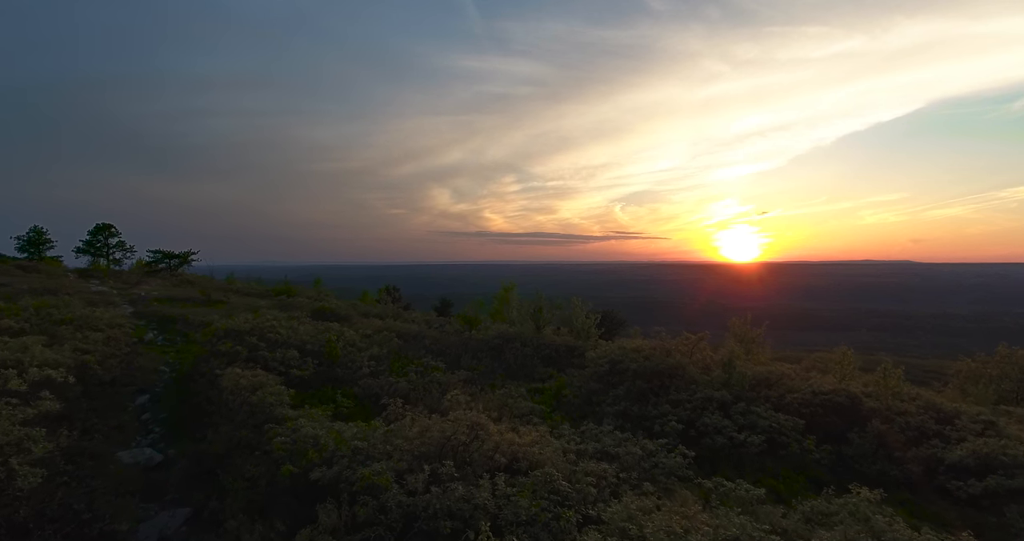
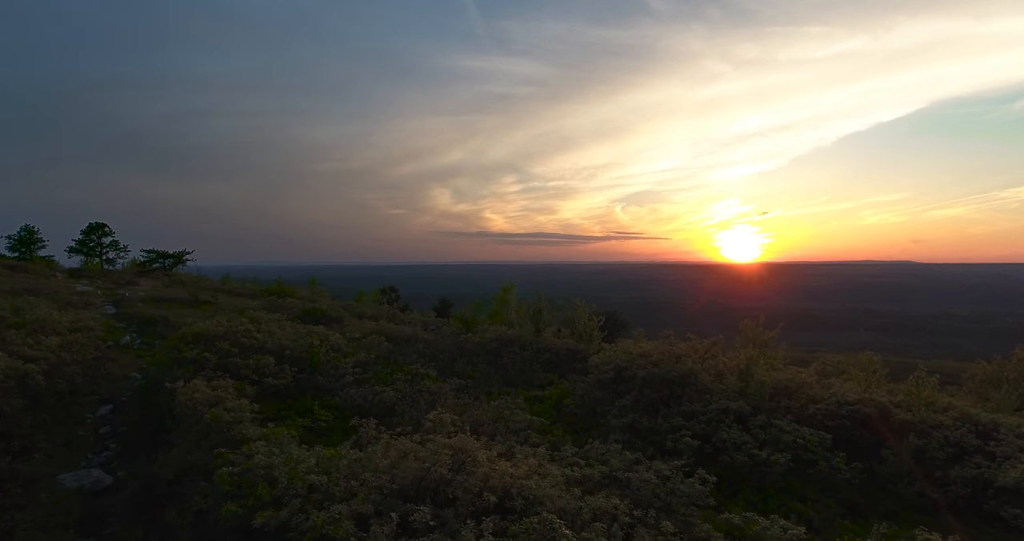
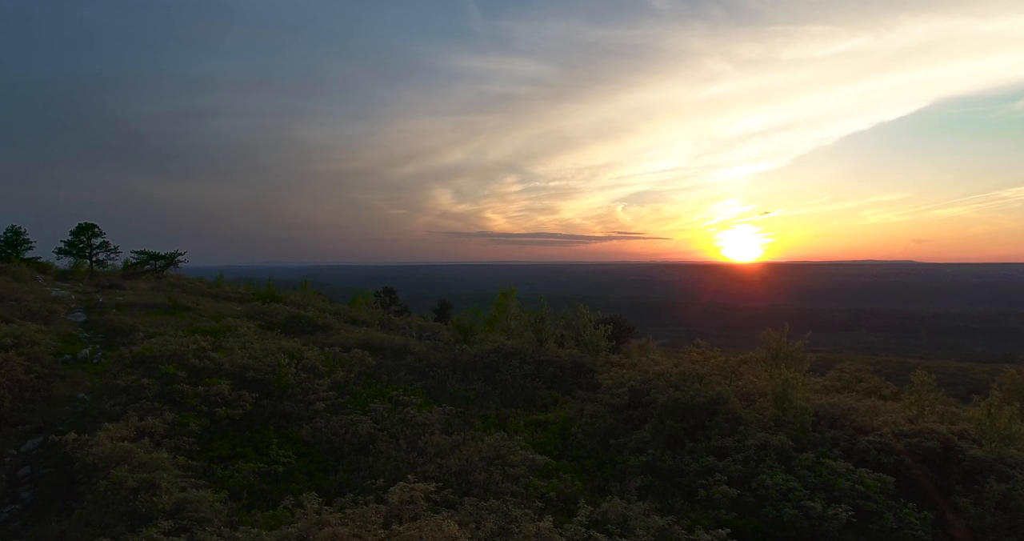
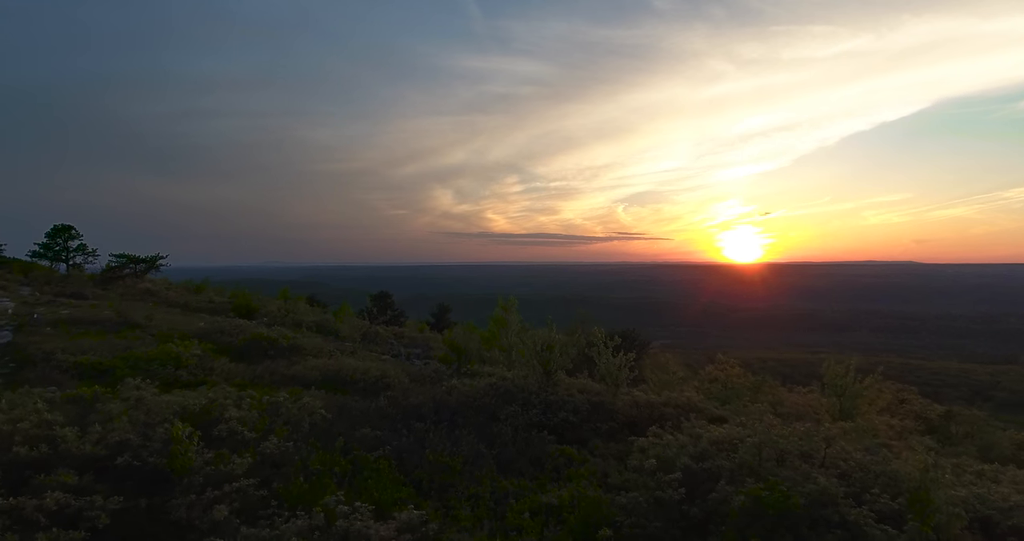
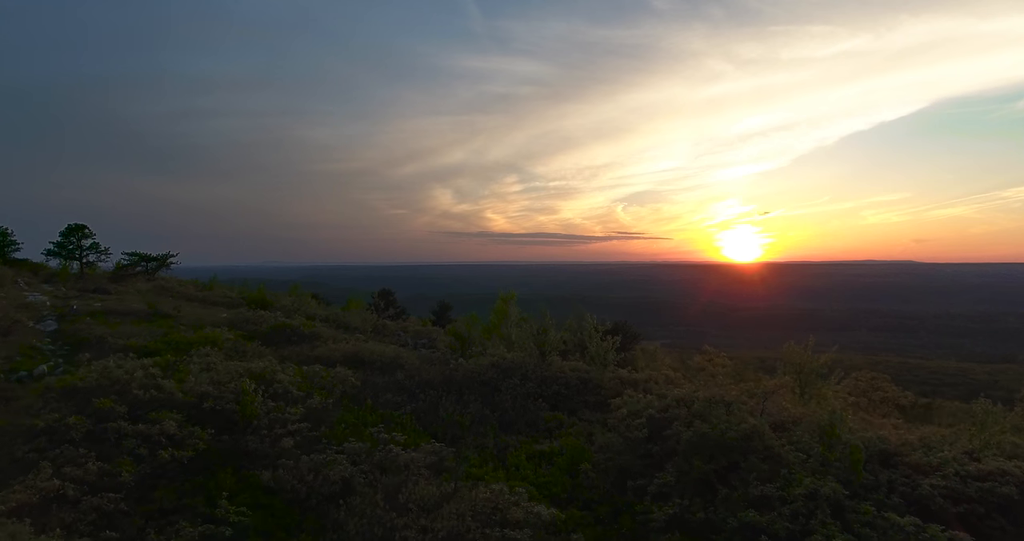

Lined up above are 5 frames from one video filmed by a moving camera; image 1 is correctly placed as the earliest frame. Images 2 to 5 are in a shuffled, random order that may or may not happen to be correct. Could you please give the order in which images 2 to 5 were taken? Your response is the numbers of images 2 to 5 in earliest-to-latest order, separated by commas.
2, 3, 5, 4
